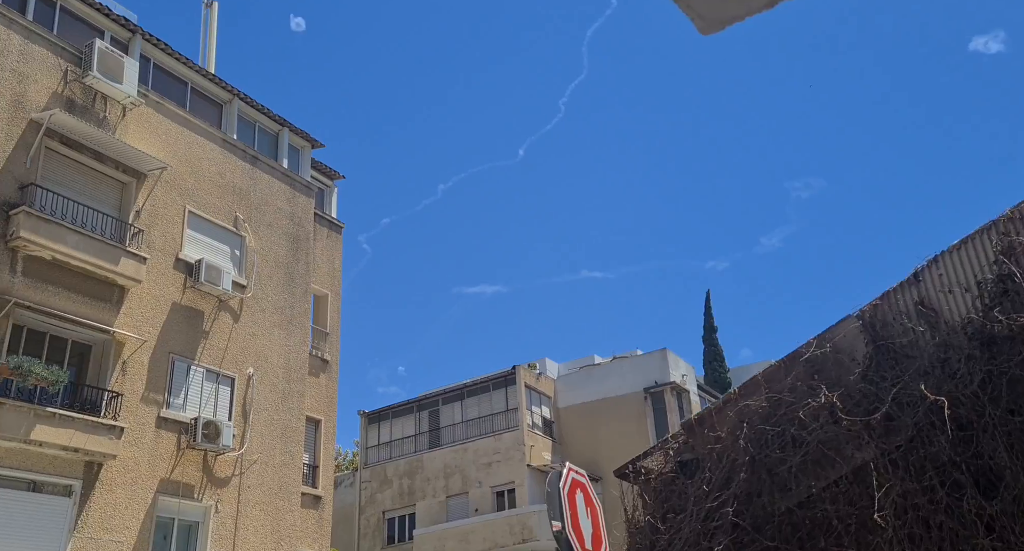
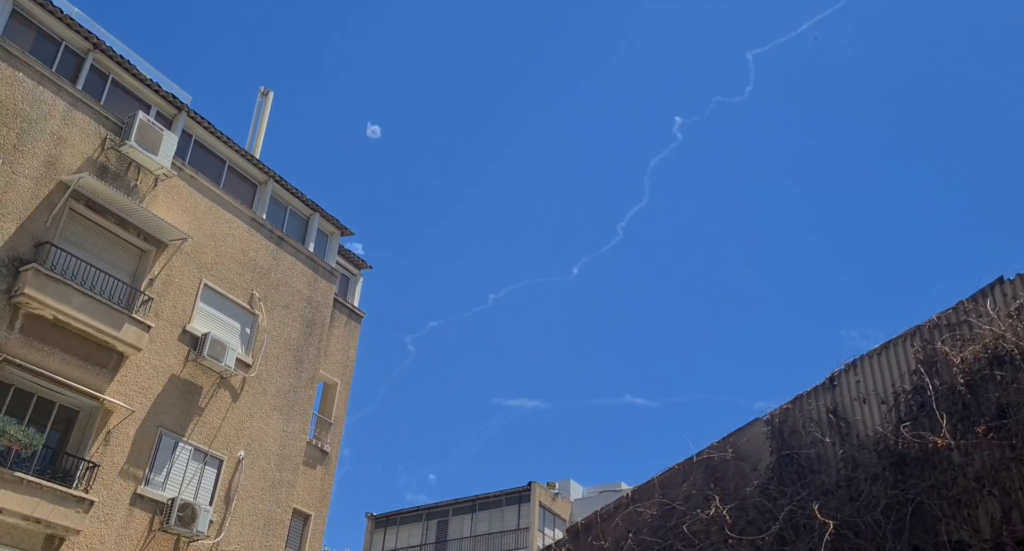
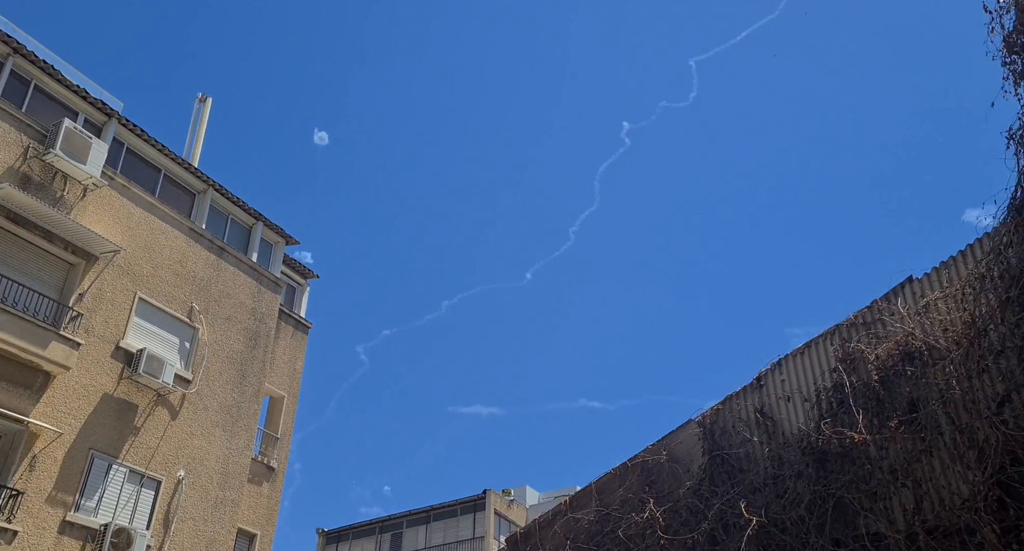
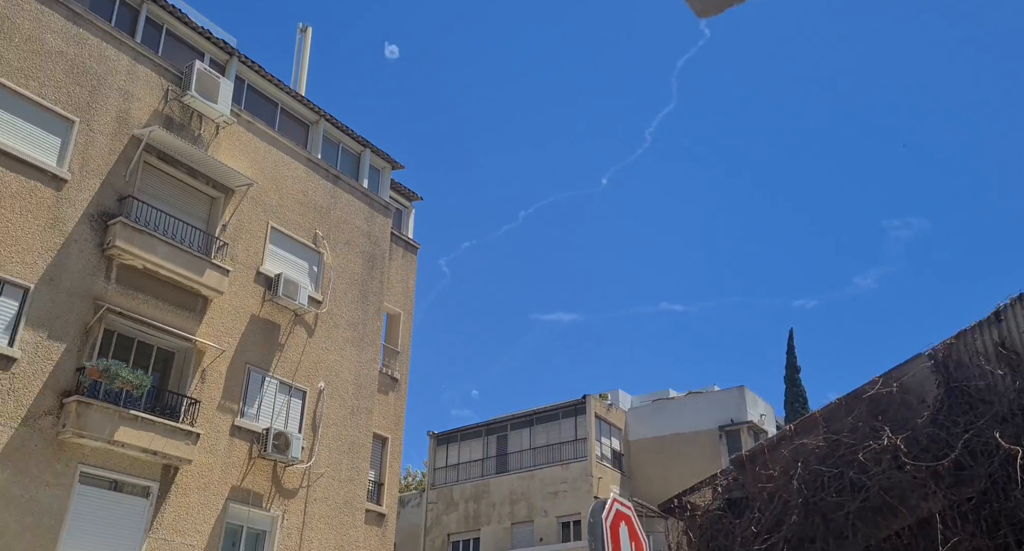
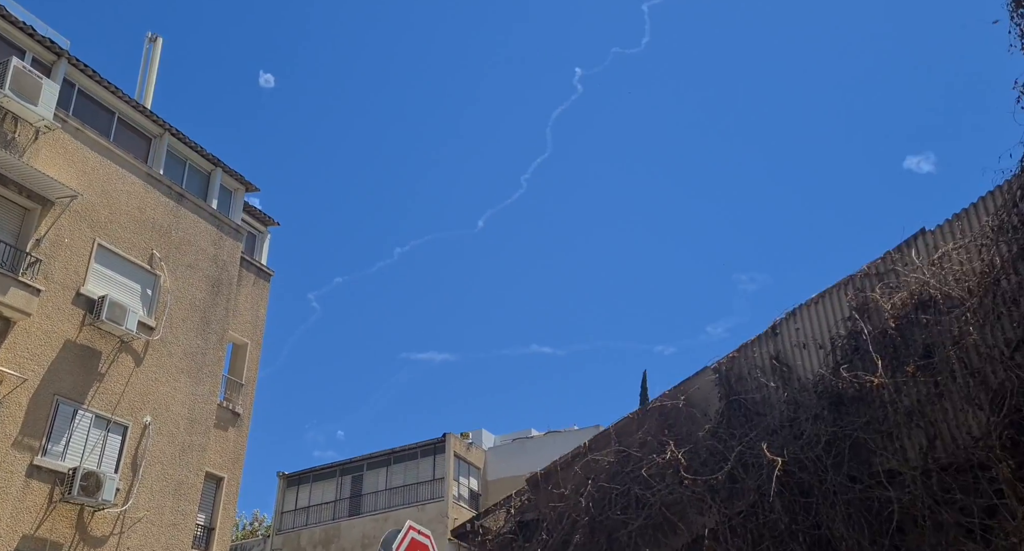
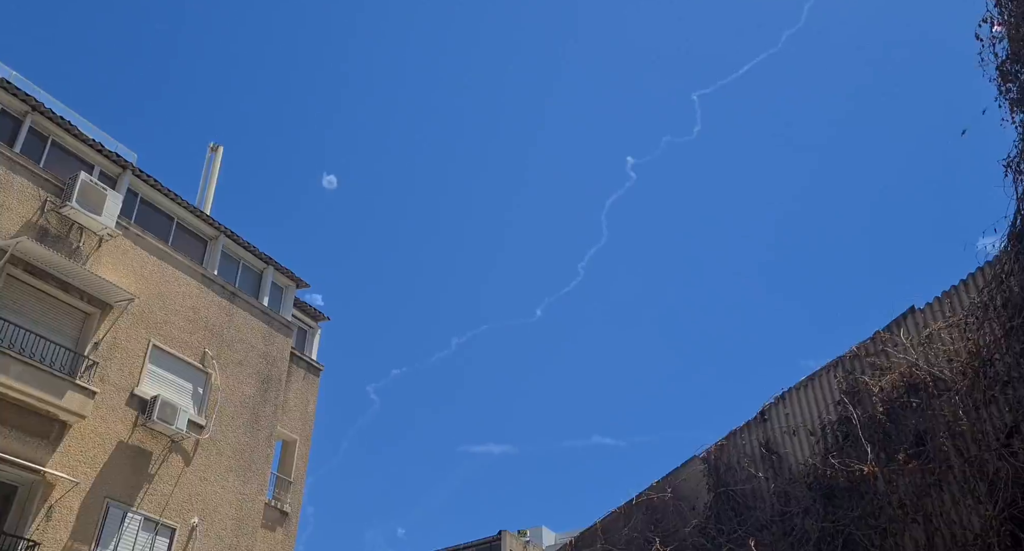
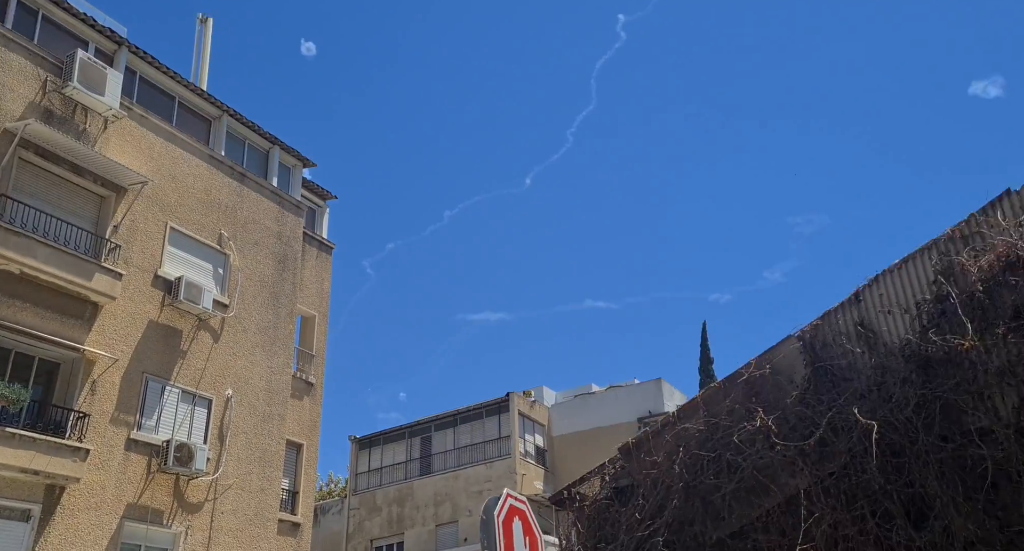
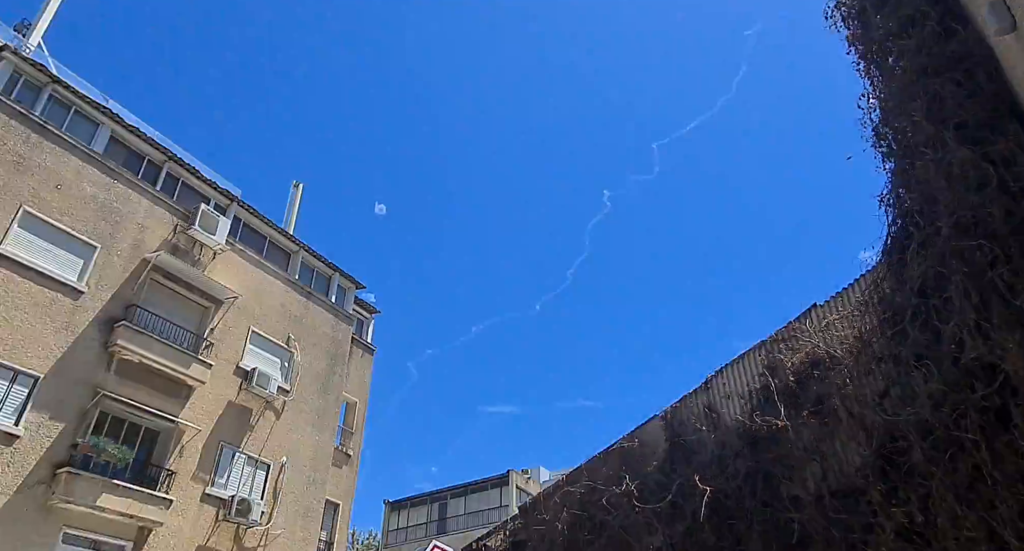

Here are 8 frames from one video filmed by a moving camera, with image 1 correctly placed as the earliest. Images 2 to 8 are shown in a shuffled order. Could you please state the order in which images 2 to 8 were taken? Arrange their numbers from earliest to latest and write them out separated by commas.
4, 7, 5, 2, 3, 6, 8
